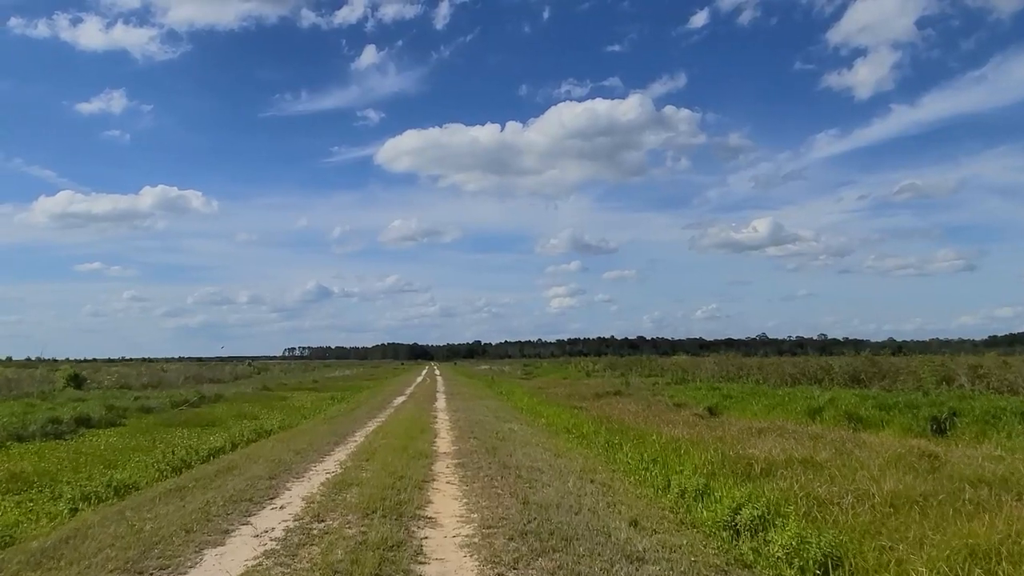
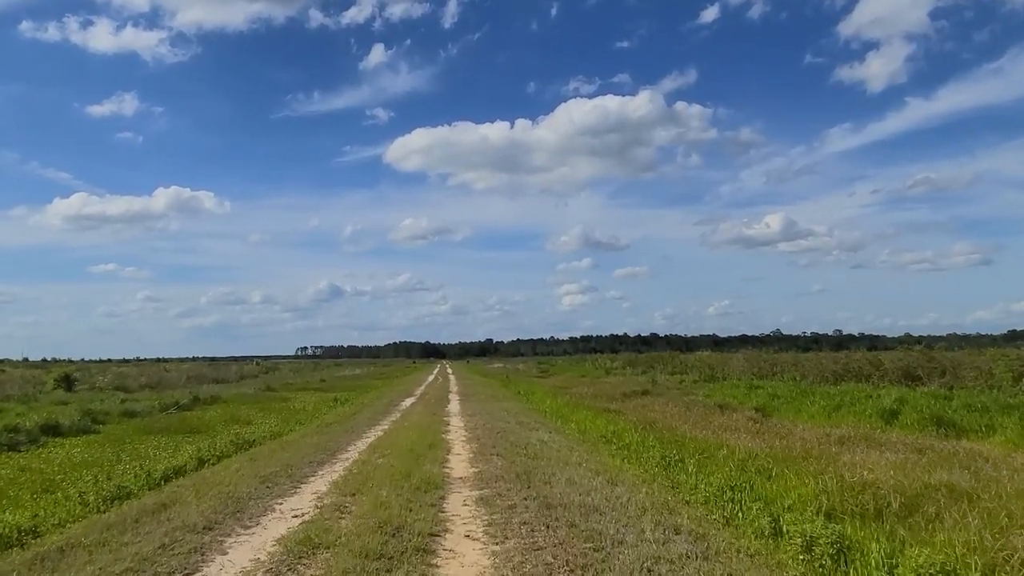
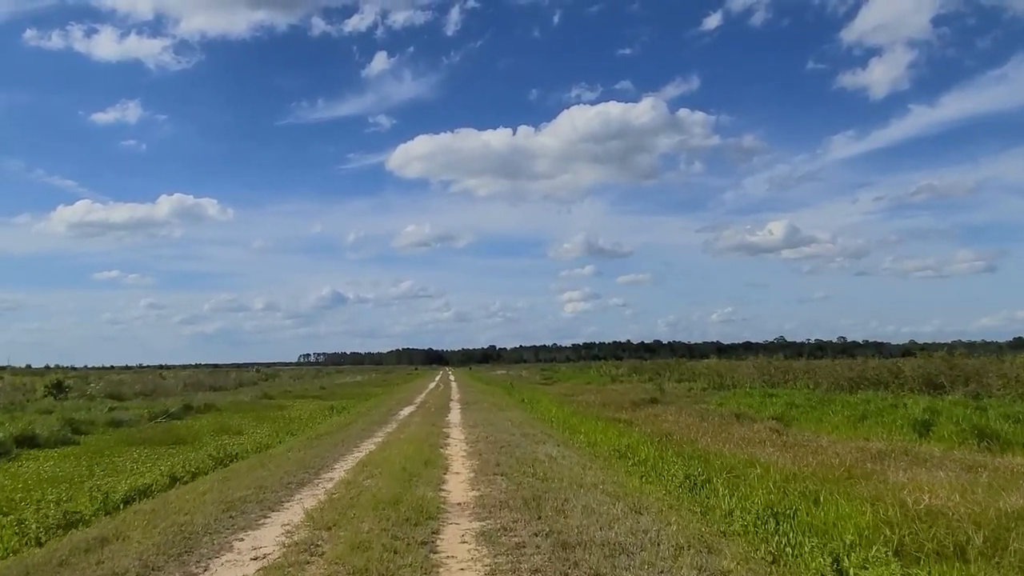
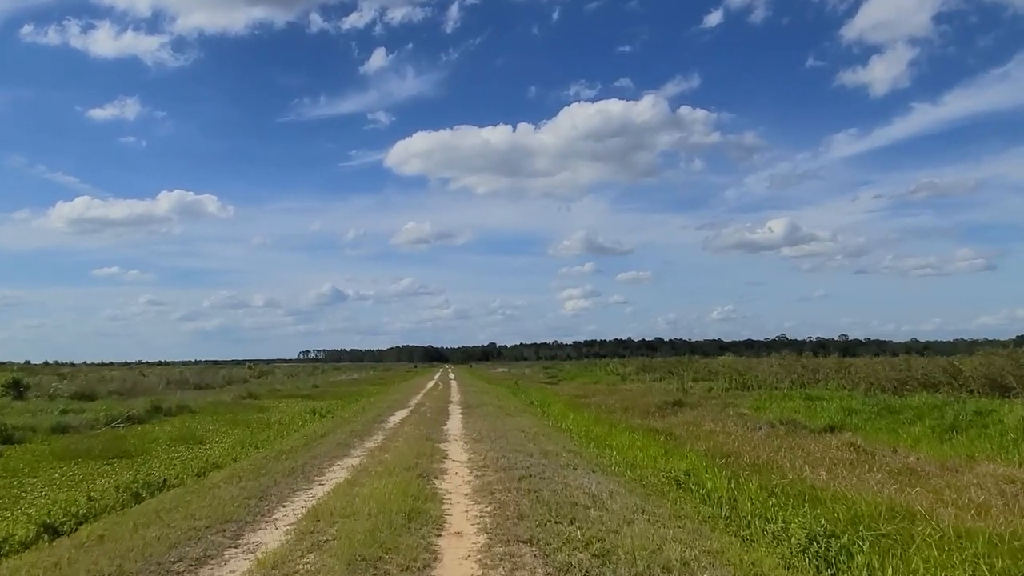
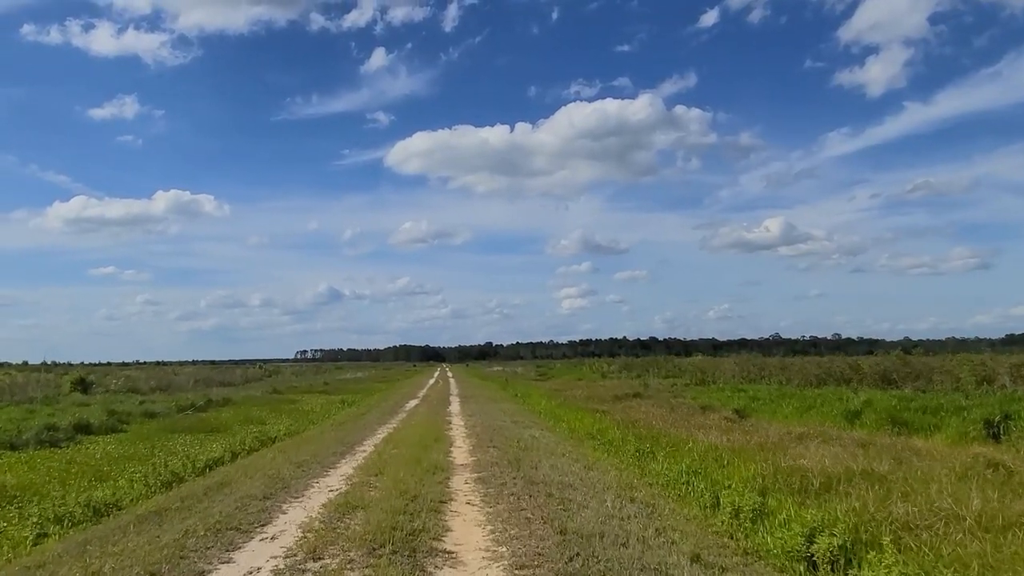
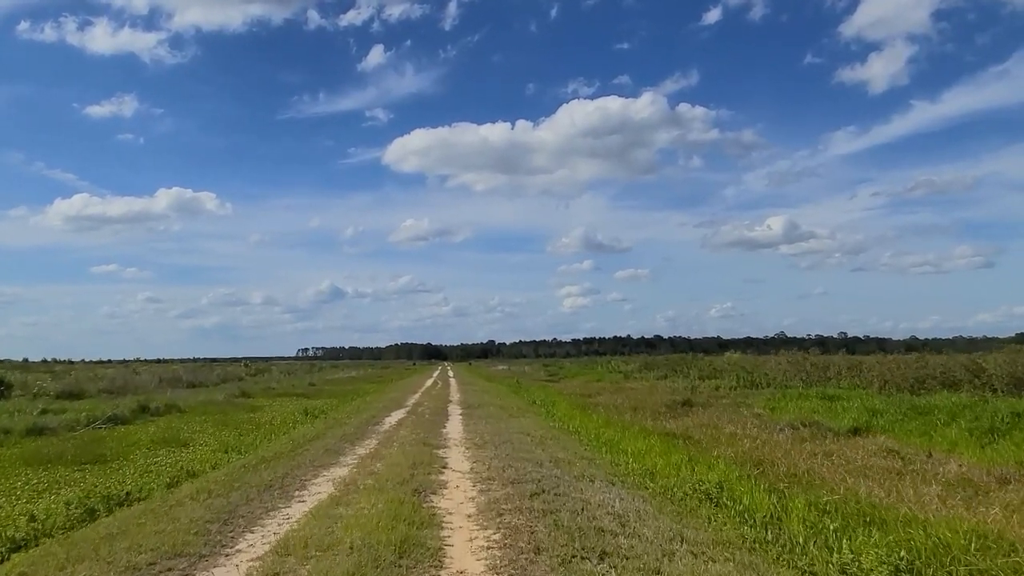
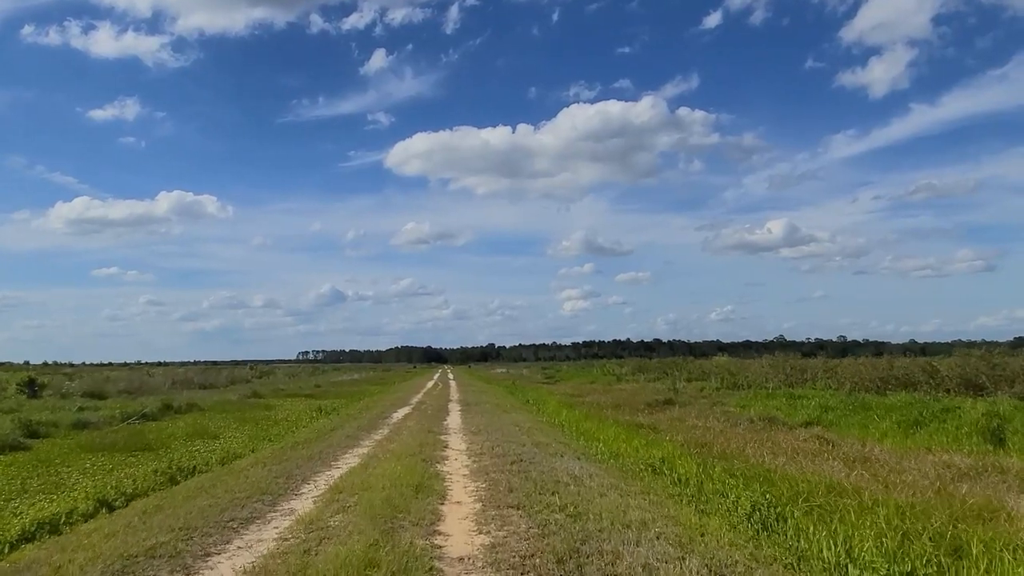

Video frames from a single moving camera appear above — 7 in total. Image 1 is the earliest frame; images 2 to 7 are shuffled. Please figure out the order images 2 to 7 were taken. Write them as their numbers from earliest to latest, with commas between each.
5, 2, 3, 7, 4, 6
